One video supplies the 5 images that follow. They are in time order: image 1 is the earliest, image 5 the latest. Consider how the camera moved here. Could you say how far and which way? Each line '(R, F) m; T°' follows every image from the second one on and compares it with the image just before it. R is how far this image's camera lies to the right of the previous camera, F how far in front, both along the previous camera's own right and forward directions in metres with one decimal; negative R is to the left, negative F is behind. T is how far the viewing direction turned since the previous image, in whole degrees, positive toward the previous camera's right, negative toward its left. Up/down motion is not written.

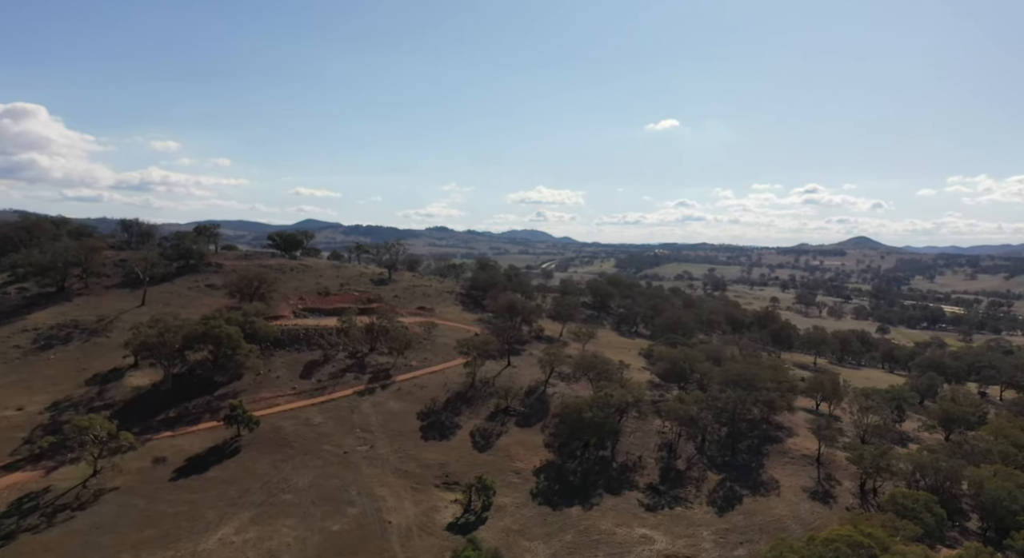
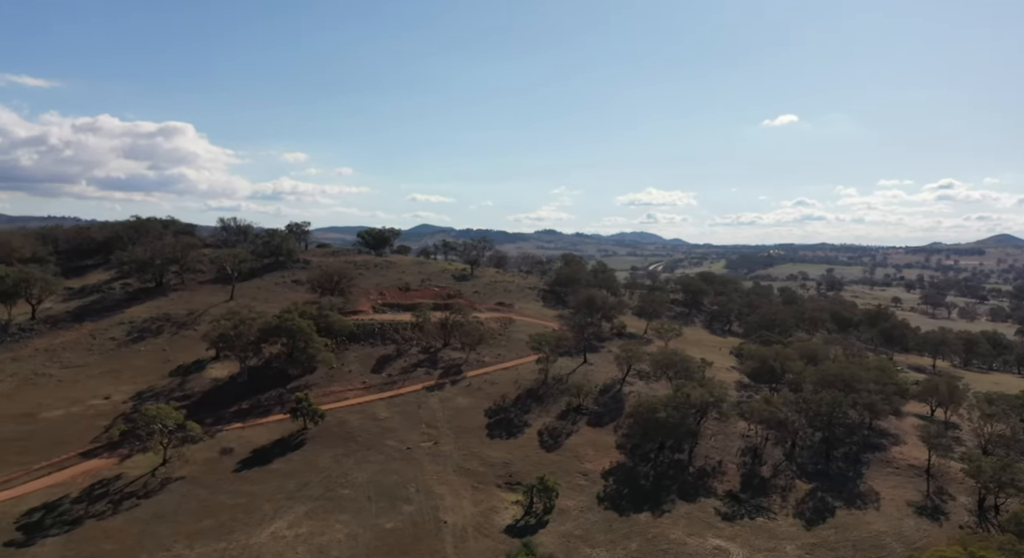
(+1.7, +2.7) m; -8°
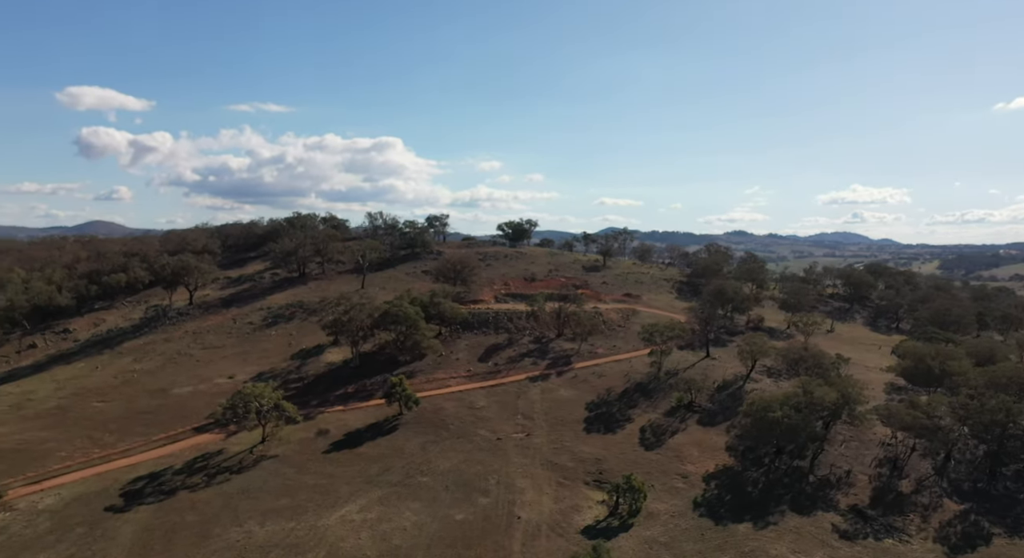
(+4.1, +2.8) m; -12°
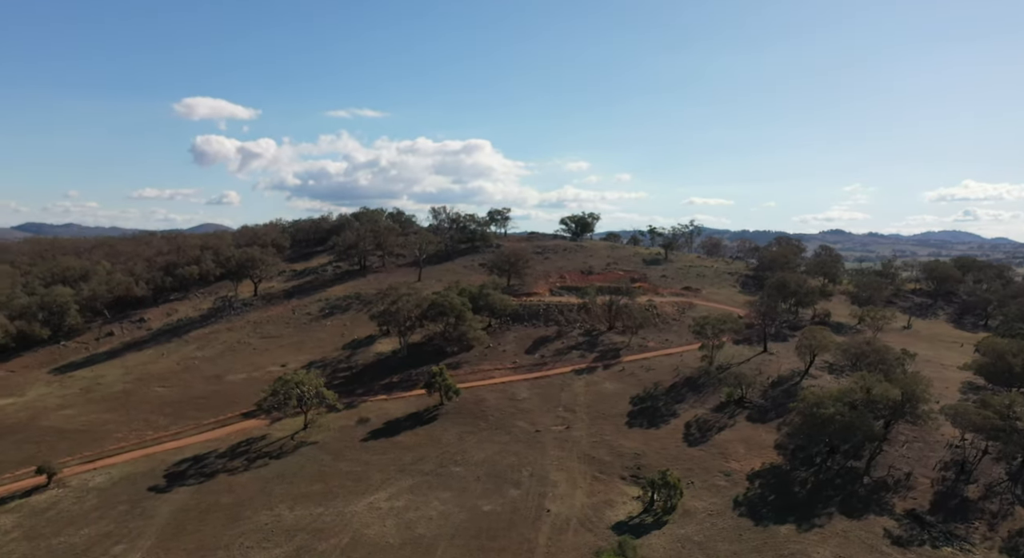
(+2.3, +0.5) m; -6°
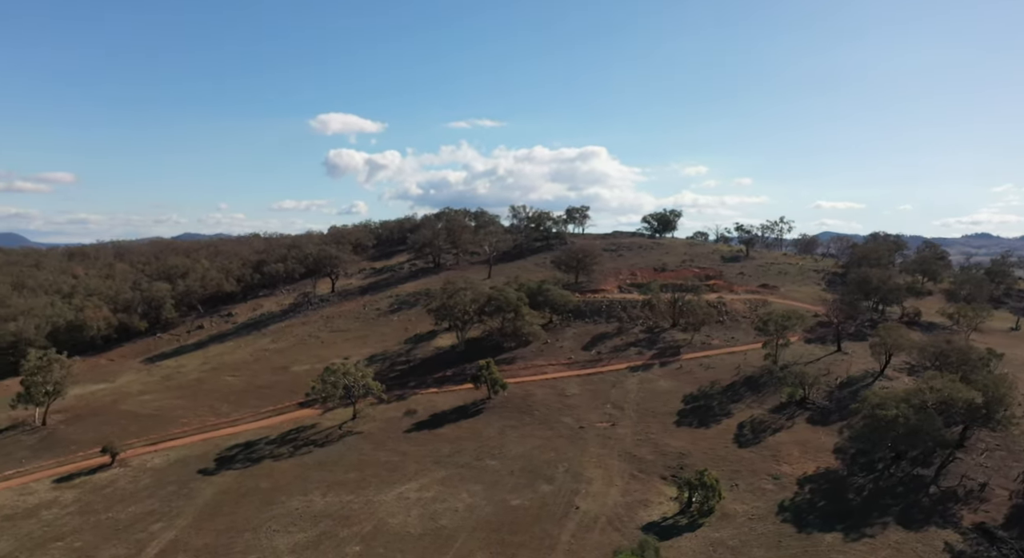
(+3.6, 0.0) m; -7°
